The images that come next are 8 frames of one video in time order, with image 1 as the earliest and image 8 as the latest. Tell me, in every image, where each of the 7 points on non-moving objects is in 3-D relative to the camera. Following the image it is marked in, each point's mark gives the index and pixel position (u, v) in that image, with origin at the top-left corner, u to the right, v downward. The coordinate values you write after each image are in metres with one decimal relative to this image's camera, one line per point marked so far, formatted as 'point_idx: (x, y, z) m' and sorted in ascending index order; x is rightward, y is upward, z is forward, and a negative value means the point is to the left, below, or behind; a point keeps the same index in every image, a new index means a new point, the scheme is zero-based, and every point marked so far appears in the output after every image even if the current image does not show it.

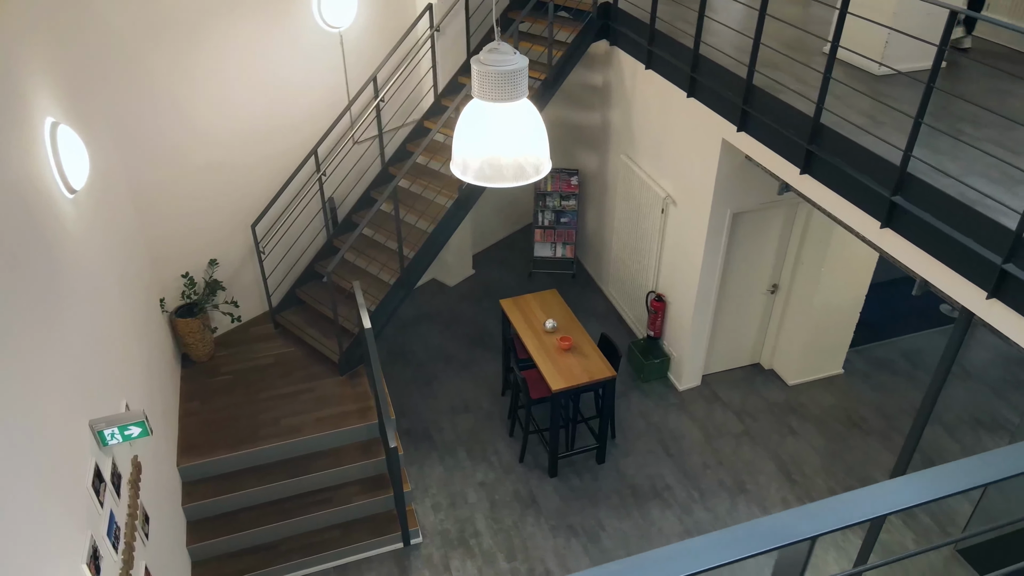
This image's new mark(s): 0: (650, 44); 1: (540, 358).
0: (+0.9, +1.6, +4.9) m
1: (+0.2, -0.4, +4.7) m
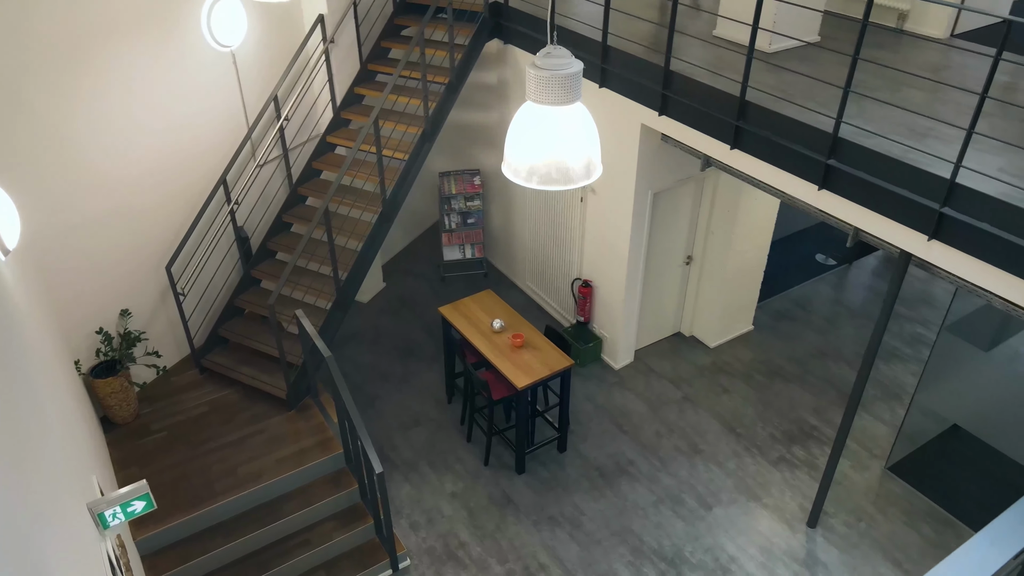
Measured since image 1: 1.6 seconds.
0: (+0.3, +1.7, +5.1) m
1: (-0.1, -0.4, +4.7) m
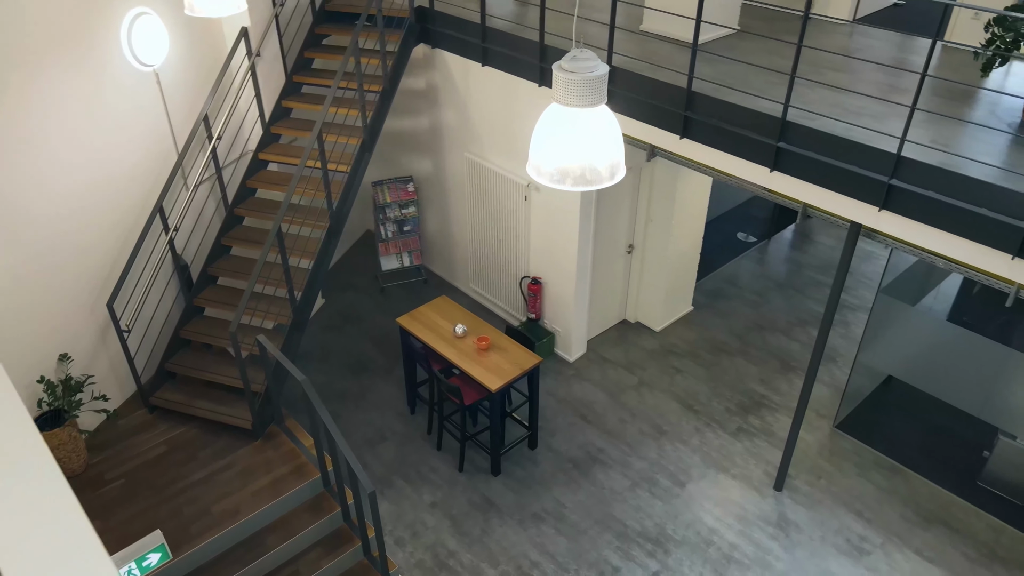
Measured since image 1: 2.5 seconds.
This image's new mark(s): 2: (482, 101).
0: (-0.2, +1.7, +5.1) m
1: (-0.3, -0.5, +4.7) m
2: (-0.2, +1.4, +5.5) m
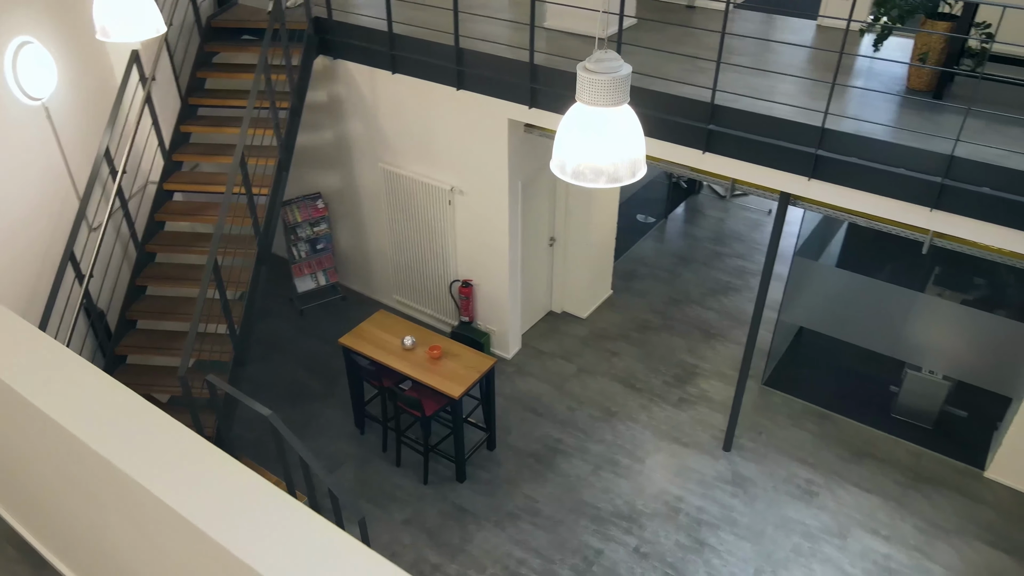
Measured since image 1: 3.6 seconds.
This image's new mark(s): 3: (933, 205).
0: (-0.8, +1.6, +5.0) m
1: (-0.6, -0.5, +4.6) m
2: (-0.9, +1.3, +5.4) m
3: (+2.0, +0.4, +3.5) m
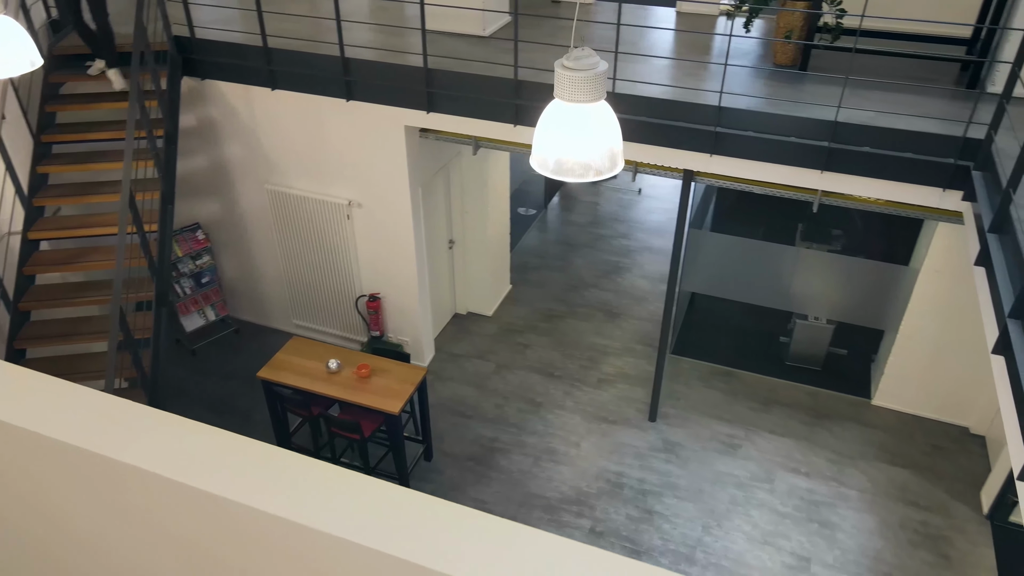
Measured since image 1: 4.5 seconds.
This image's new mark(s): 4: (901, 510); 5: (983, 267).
0: (-1.6, +1.4, +4.8) m
1: (-1.0, -0.7, +4.5) m
2: (-1.6, +1.1, +5.2) m
3: (+1.6, +0.6, +3.9) m
4: (+2.5, -1.4, +4.8) m
5: (+2.0, +0.1, +3.1) m
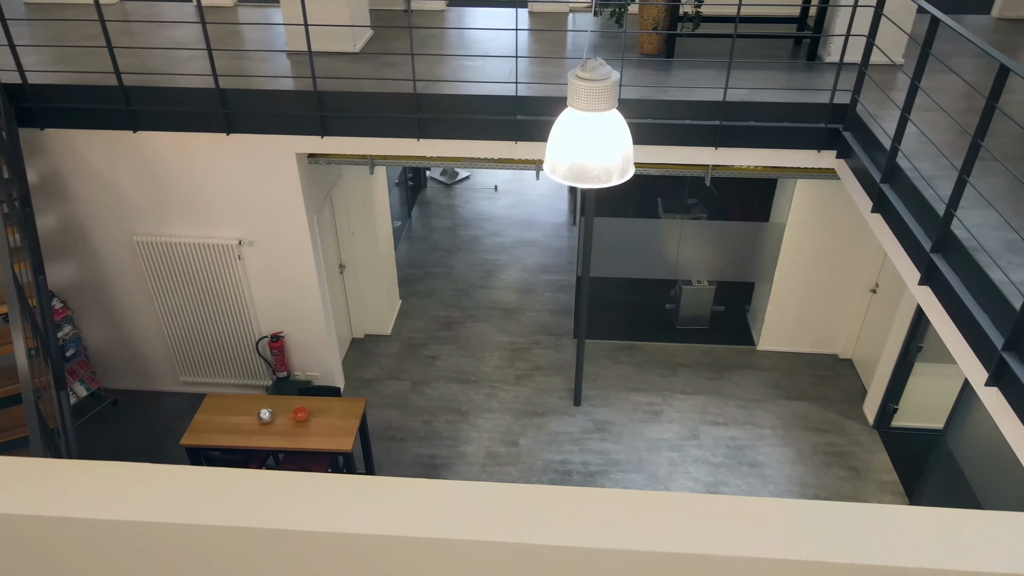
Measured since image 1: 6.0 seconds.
0: (-2.2, +1.1, +4.3) m
1: (-1.2, -0.9, +4.2) m
2: (-2.3, +0.7, +4.7) m
3: (+1.2, +0.8, +4.2) m
4: (+2.1, -1.1, +5.3) m
5: (+1.8, +0.4, +3.6) m
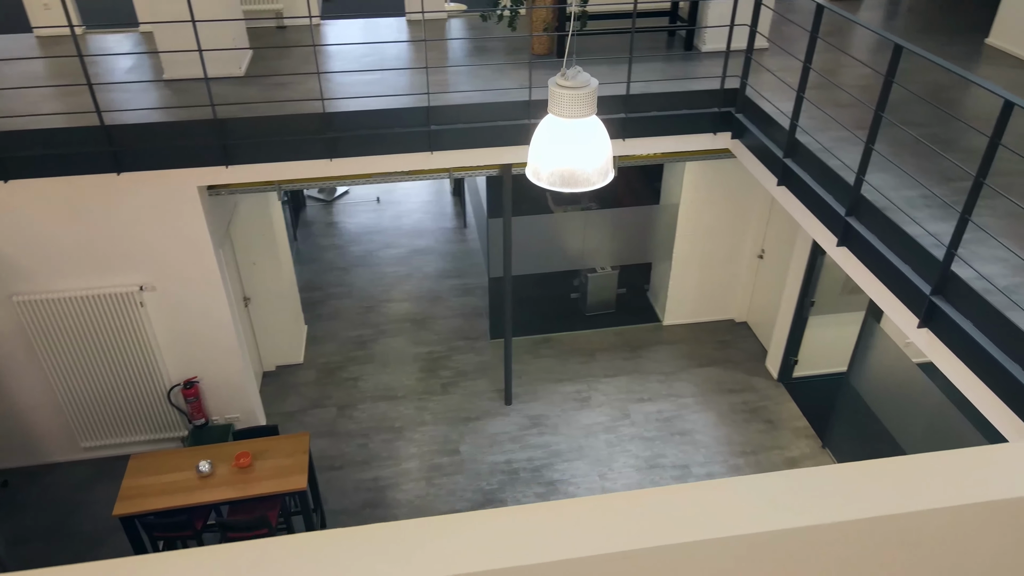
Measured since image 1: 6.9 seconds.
0: (-2.7, +0.7, +3.9) m
1: (-1.4, -1.1, +4.0) m
2: (-2.8, +0.4, +4.2) m
3: (+0.7, +0.9, +4.4) m
4: (+1.6, -0.9, +5.7) m
5: (+1.4, +0.5, +4.0) m
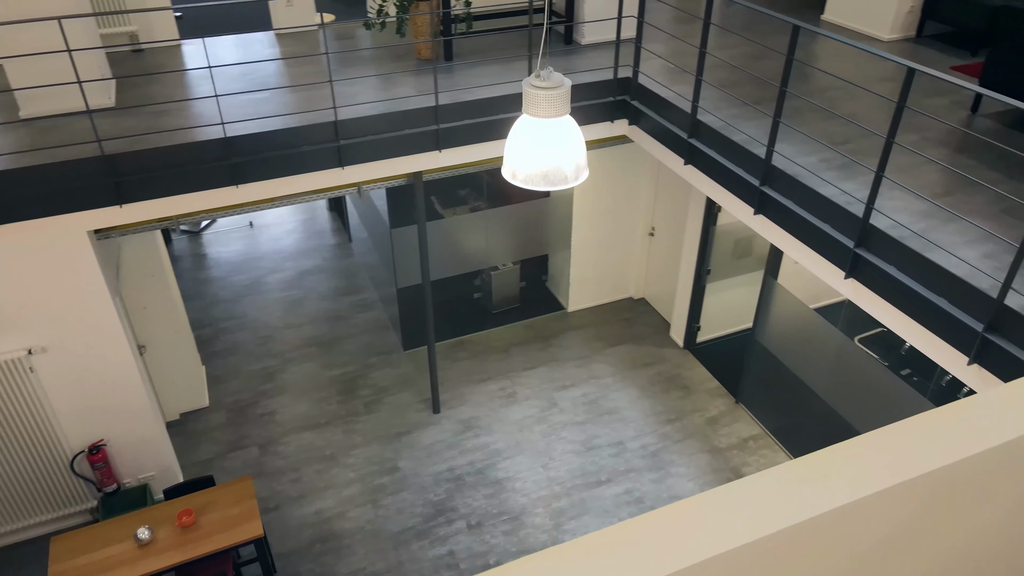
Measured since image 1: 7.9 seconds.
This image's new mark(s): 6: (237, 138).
0: (-3.0, +0.3, +3.4) m
1: (-1.6, -1.3, +3.7) m
2: (-3.2, -0.1, +3.7) m
3: (+0.1, +0.9, +4.5) m
4: (+1.0, -0.7, +6.0) m
5: (+1.0, +0.7, +4.2) m
6: (-1.5, +0.8, +3.9) m
